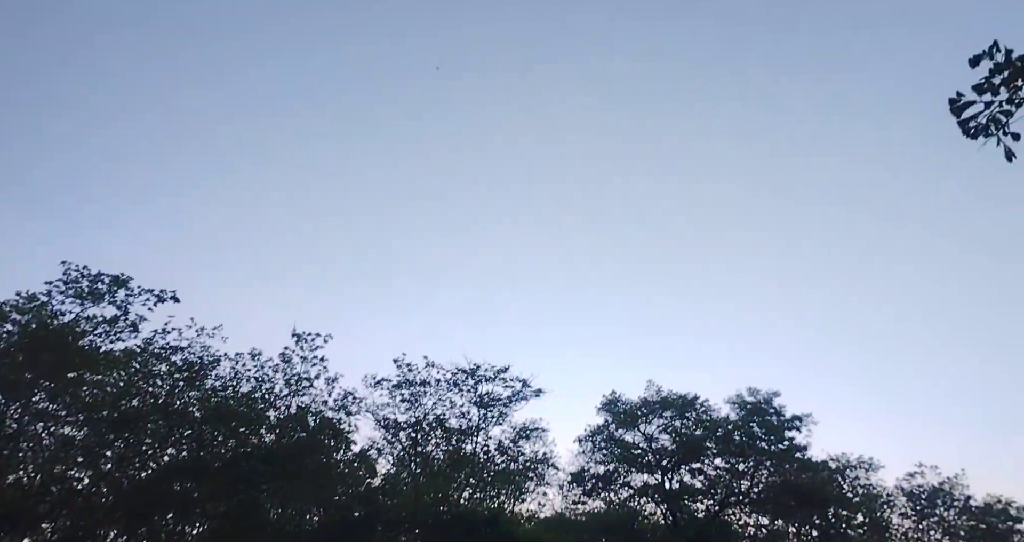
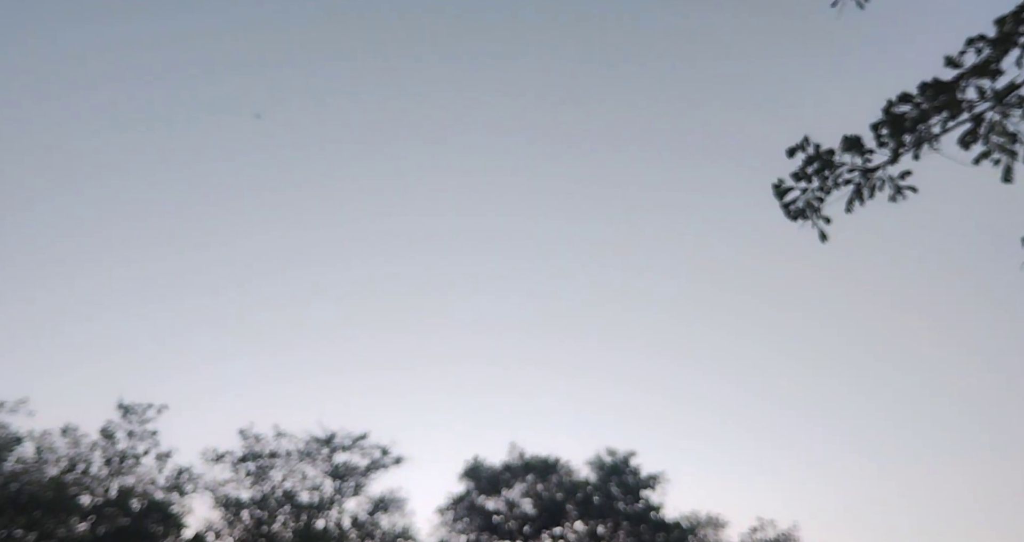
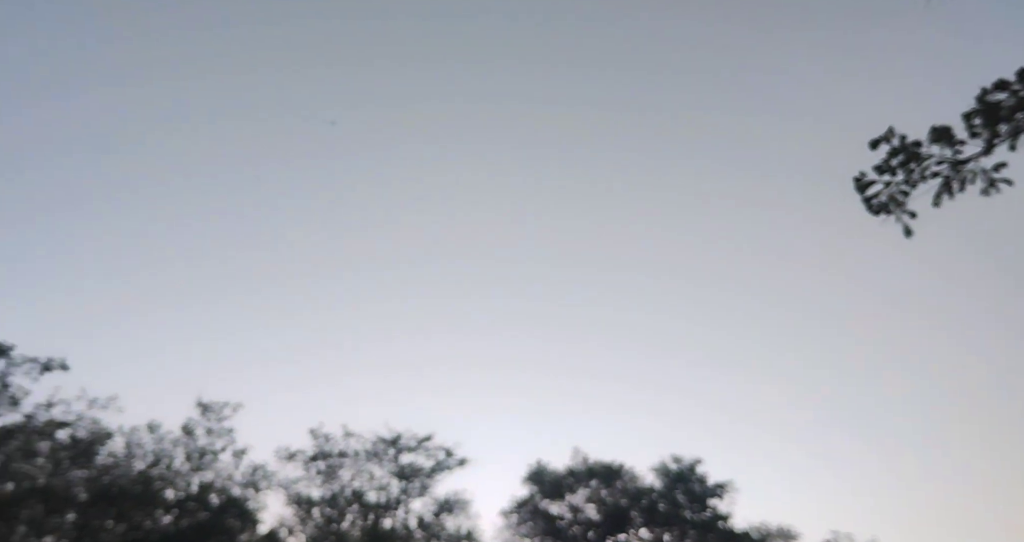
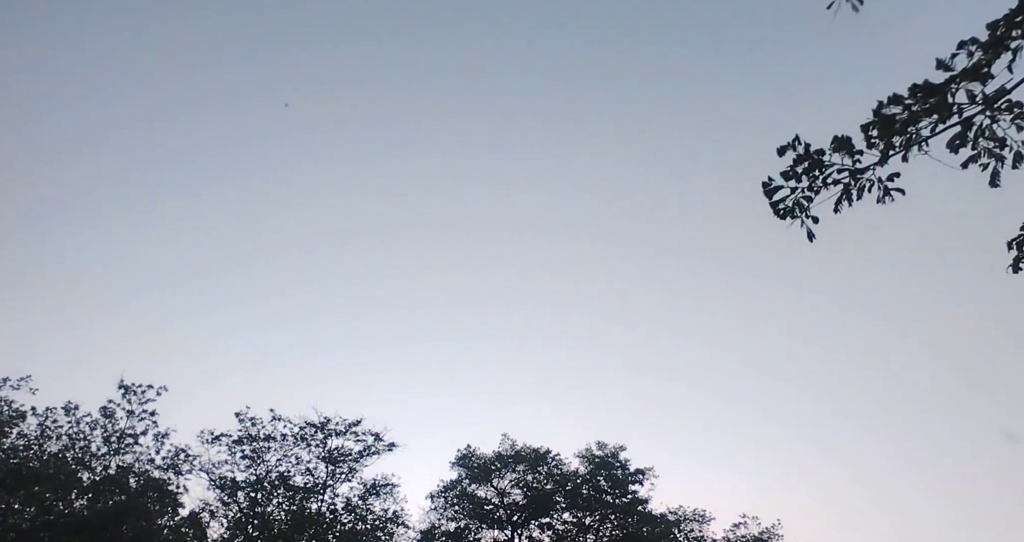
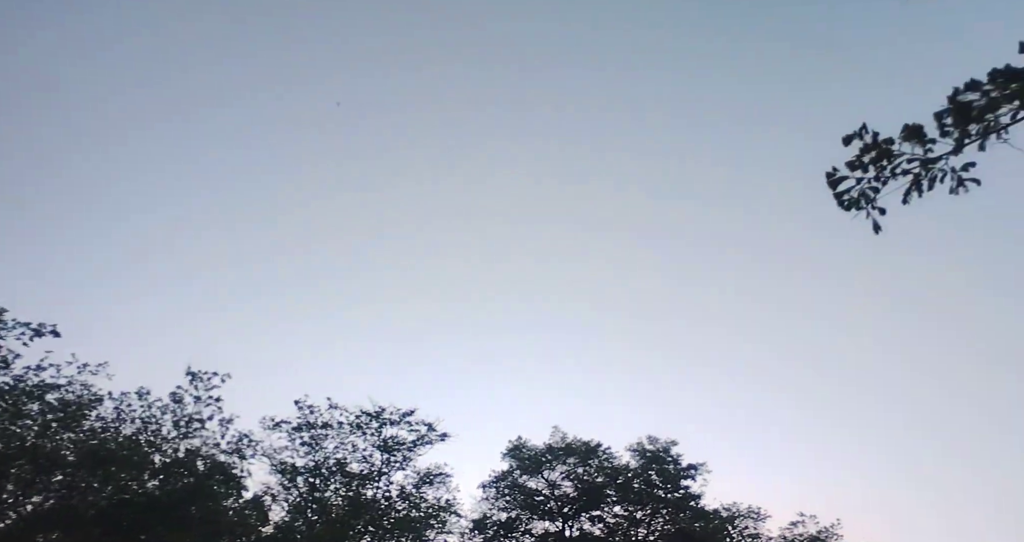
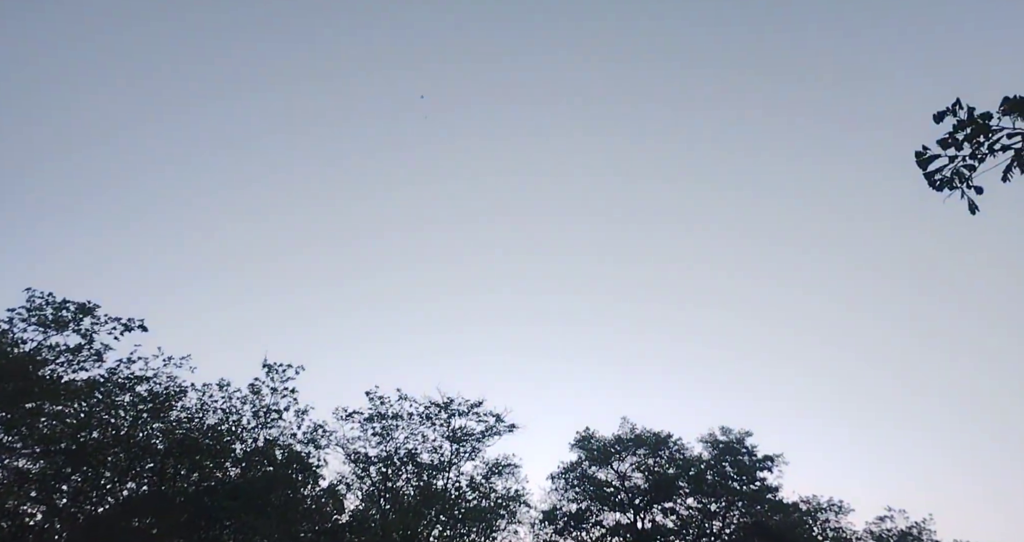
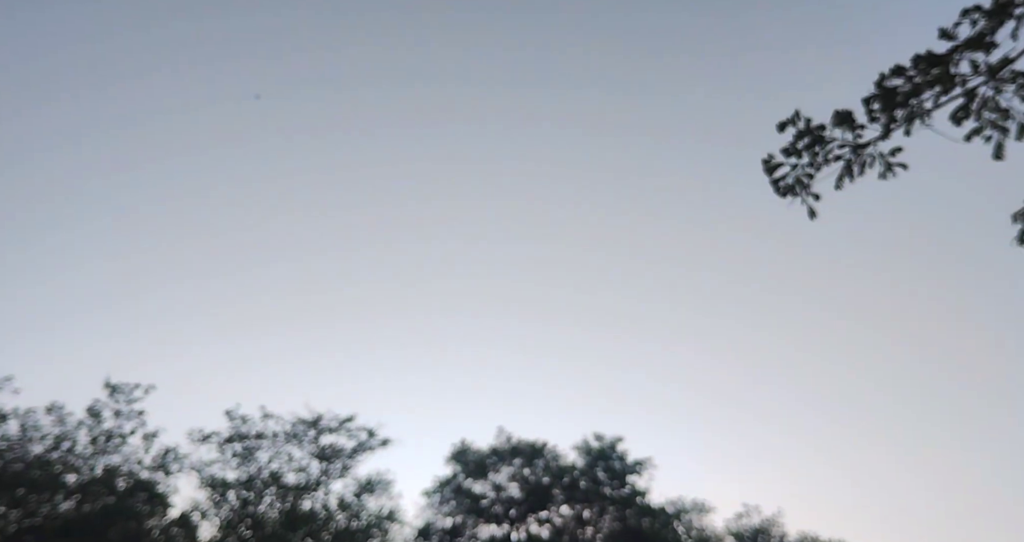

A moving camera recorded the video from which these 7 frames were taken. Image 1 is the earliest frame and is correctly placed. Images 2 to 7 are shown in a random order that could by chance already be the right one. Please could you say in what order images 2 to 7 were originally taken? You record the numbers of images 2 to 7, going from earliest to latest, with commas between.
6, 5, 4, 7, 2, 3
